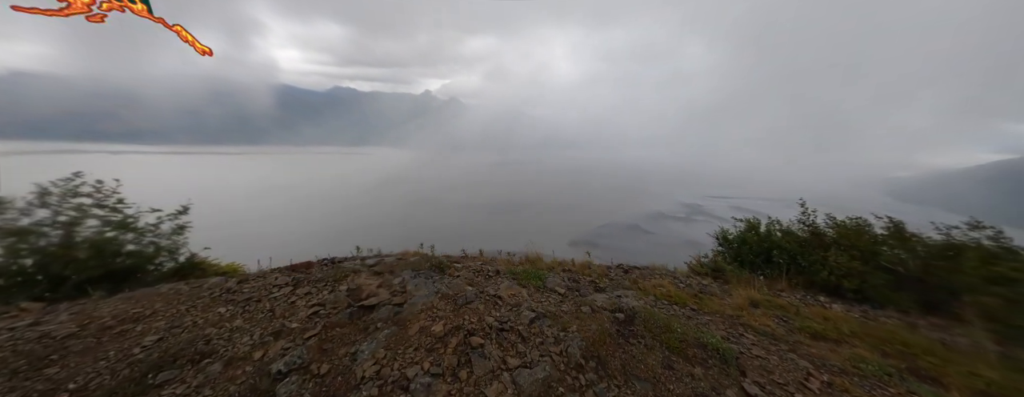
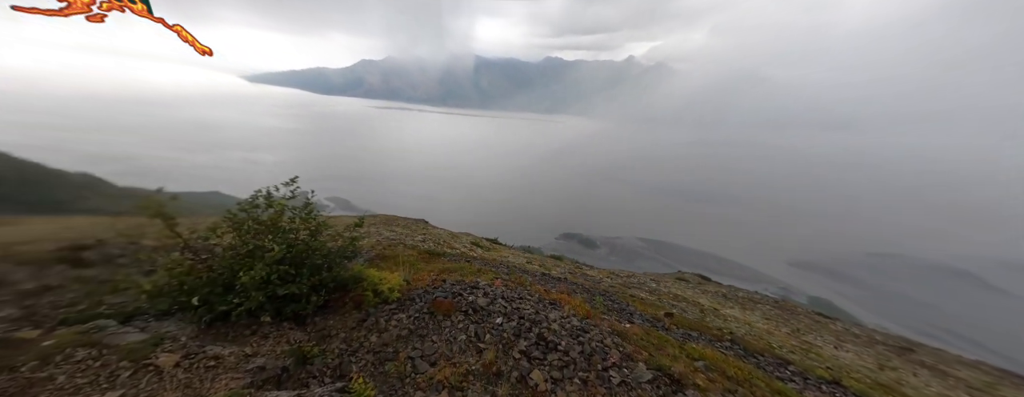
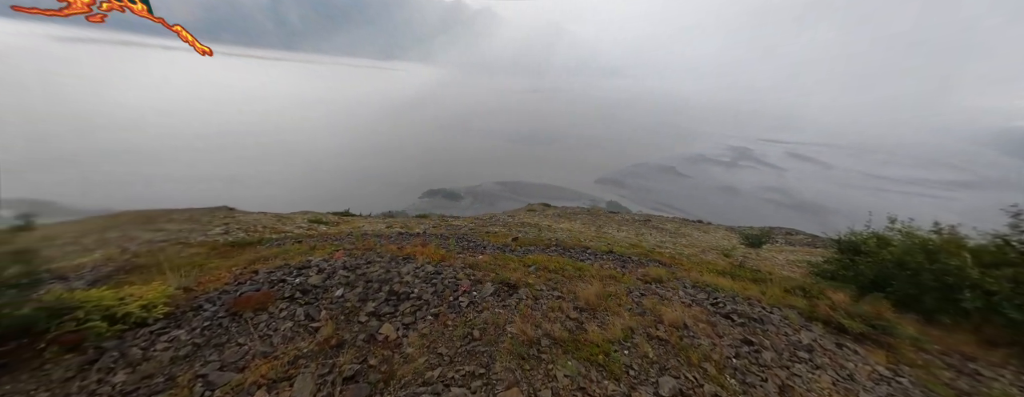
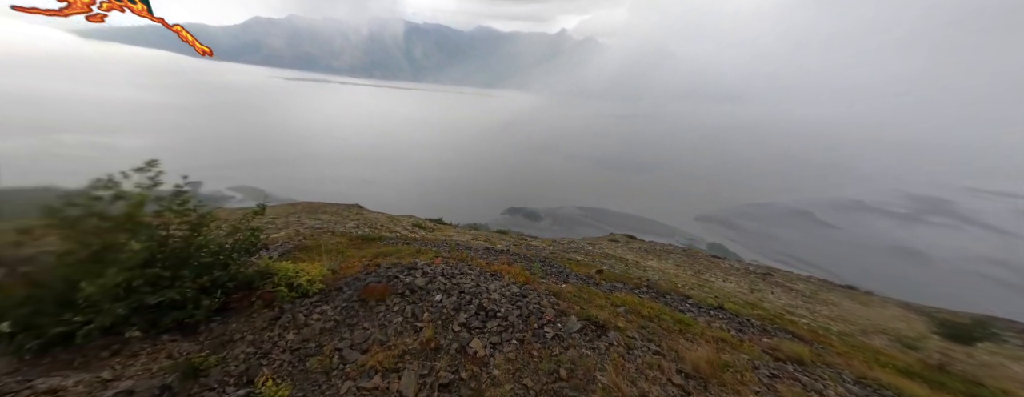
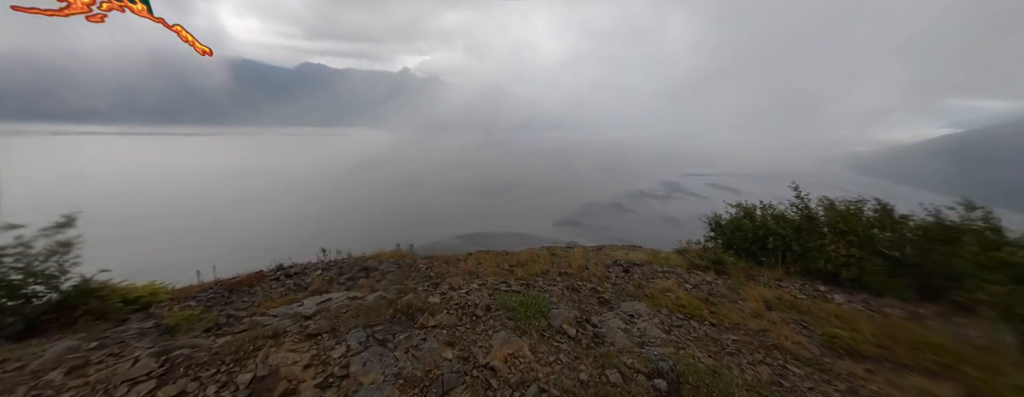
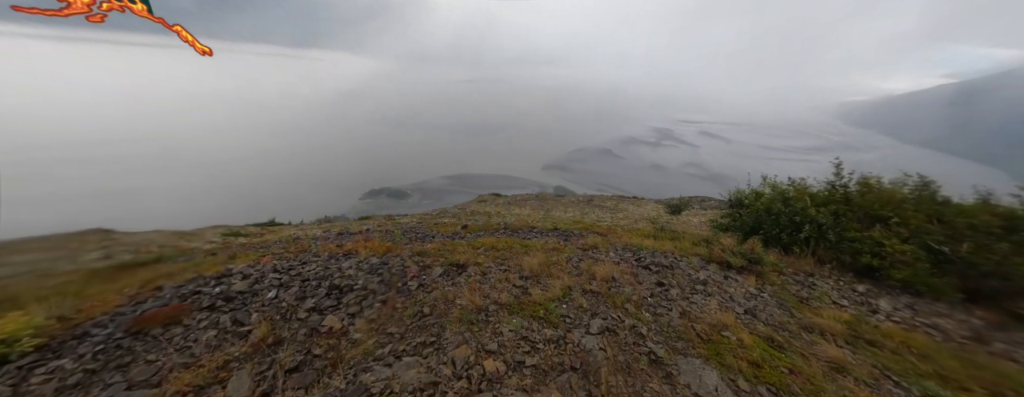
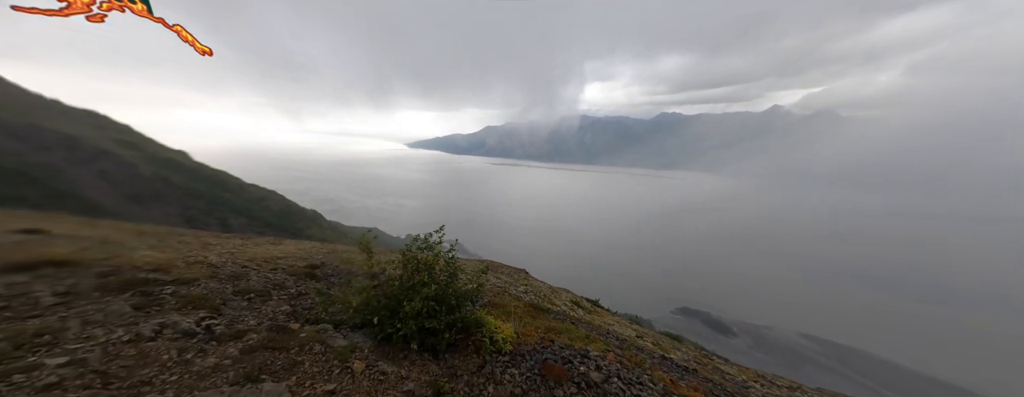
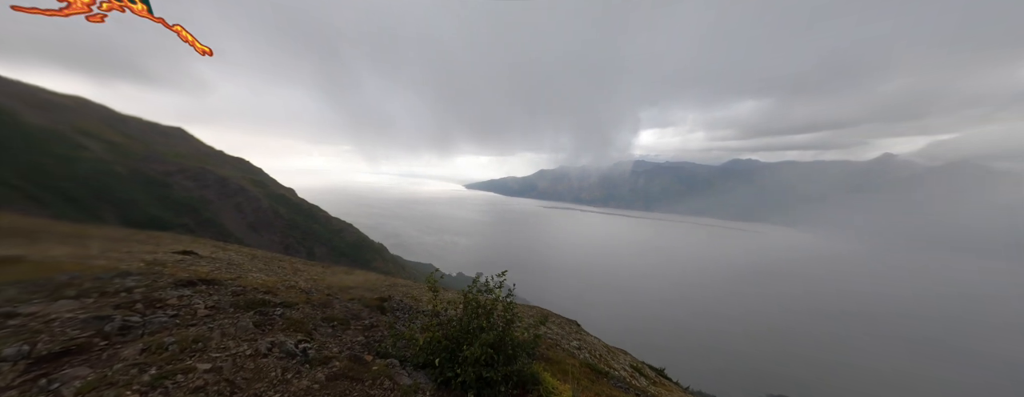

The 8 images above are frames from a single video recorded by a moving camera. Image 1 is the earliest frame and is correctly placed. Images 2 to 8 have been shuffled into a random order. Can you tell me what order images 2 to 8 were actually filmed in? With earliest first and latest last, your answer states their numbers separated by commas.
5, 6, 3, 4, 2, 7, 8
